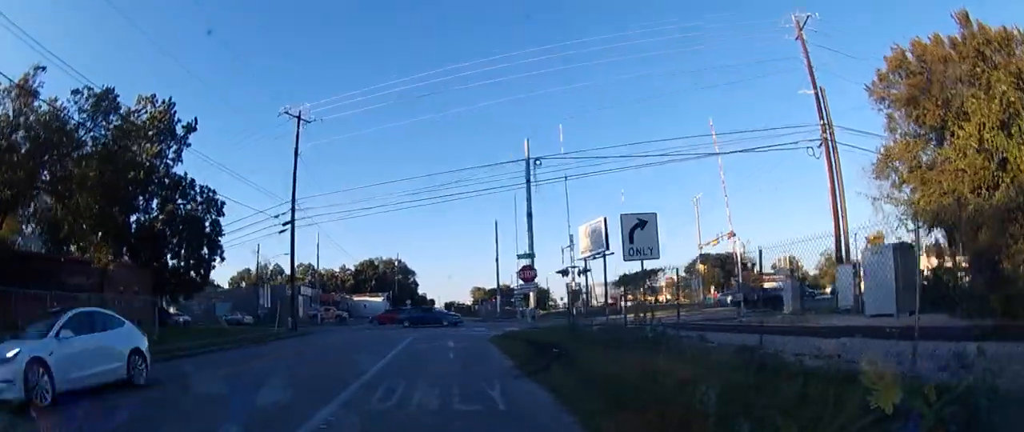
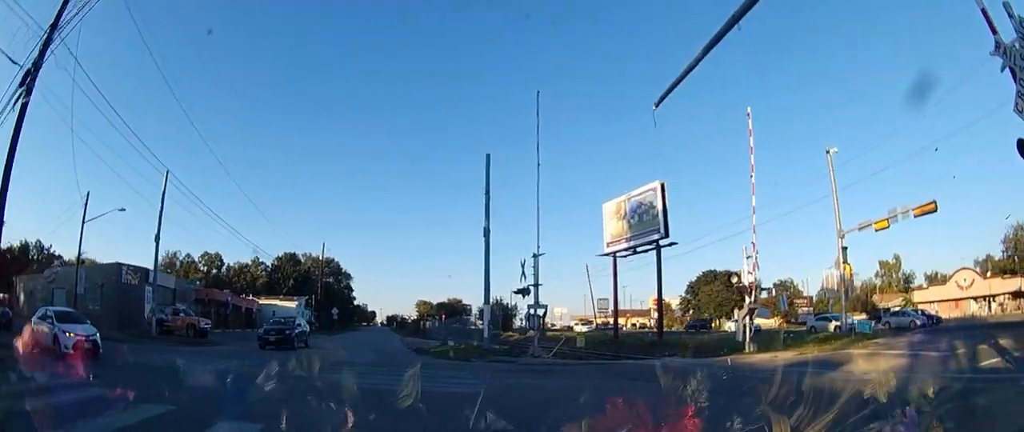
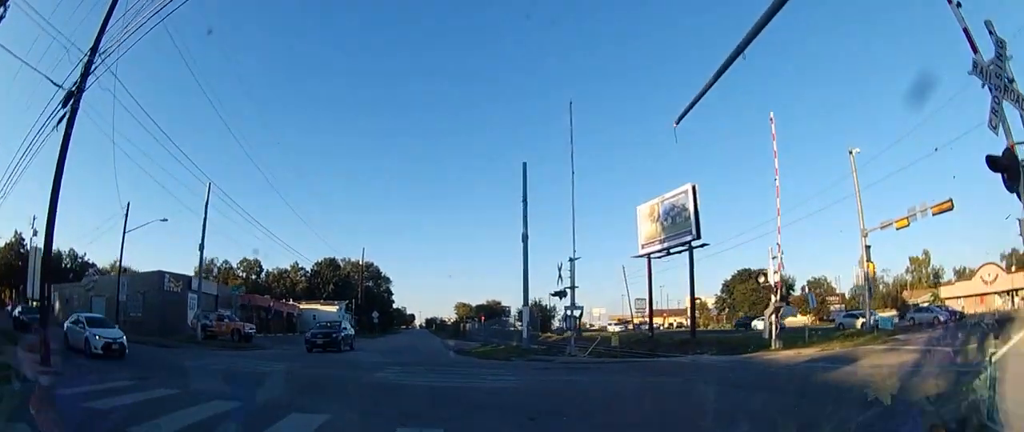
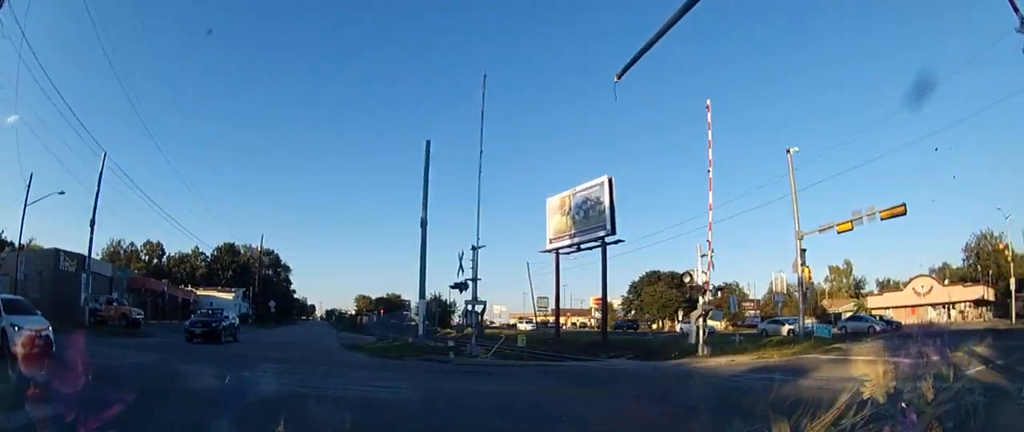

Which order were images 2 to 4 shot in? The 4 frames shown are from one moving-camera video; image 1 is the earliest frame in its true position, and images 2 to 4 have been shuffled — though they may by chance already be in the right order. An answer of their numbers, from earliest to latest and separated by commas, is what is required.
3, 2, 4
